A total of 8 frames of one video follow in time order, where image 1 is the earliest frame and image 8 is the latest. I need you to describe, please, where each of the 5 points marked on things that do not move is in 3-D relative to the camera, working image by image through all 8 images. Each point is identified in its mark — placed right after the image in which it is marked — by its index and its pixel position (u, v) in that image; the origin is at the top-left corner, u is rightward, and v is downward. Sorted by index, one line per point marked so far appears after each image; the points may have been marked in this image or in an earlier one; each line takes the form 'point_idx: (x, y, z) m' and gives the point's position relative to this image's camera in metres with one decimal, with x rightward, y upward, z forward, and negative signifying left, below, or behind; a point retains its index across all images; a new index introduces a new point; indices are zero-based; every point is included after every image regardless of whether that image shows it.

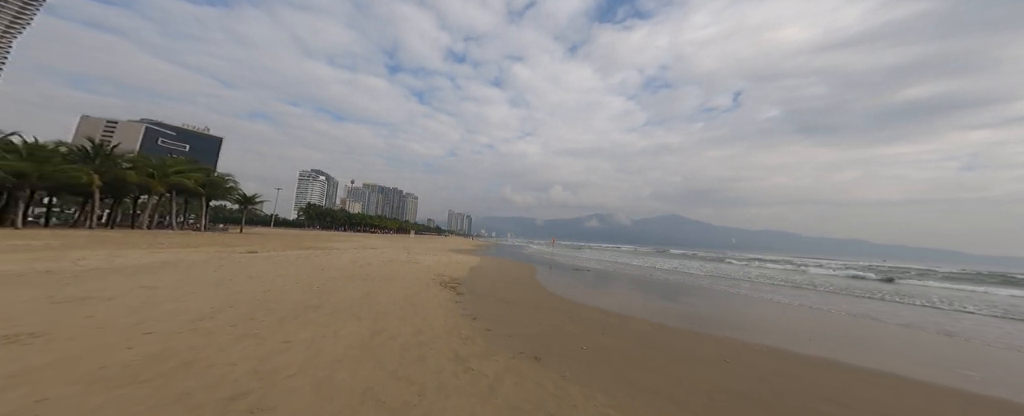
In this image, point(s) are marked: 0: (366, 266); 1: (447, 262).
0: (-6.4, -2.7, +12.7) m
1: (-4.4, -3.6, +18.5) m
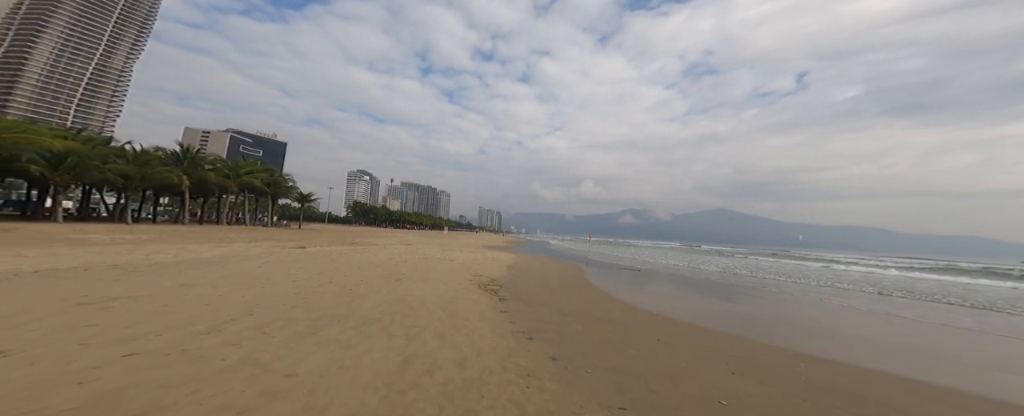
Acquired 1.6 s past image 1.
0: (-4.6, -2.5, +12.1) m
1: (-1.9, -3.3, +17.7) m
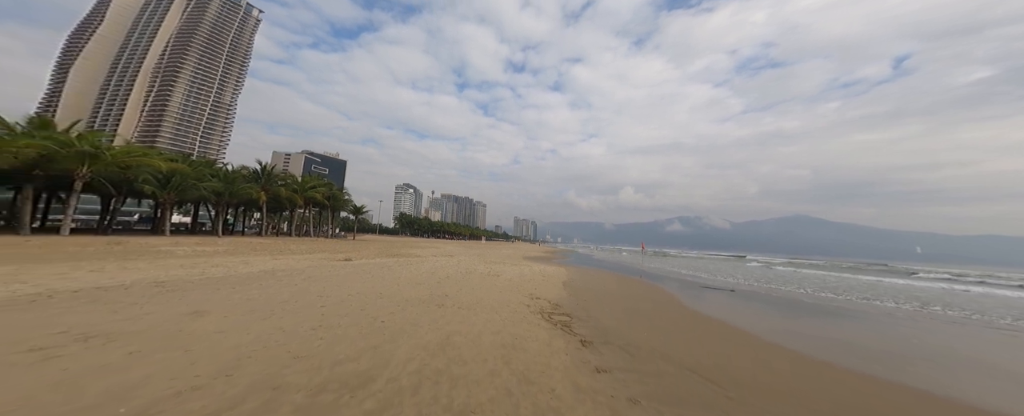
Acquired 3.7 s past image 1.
0: (-2.4, -2.8, +10.6) m
1: (+1.0, -3.7, +15.8) m
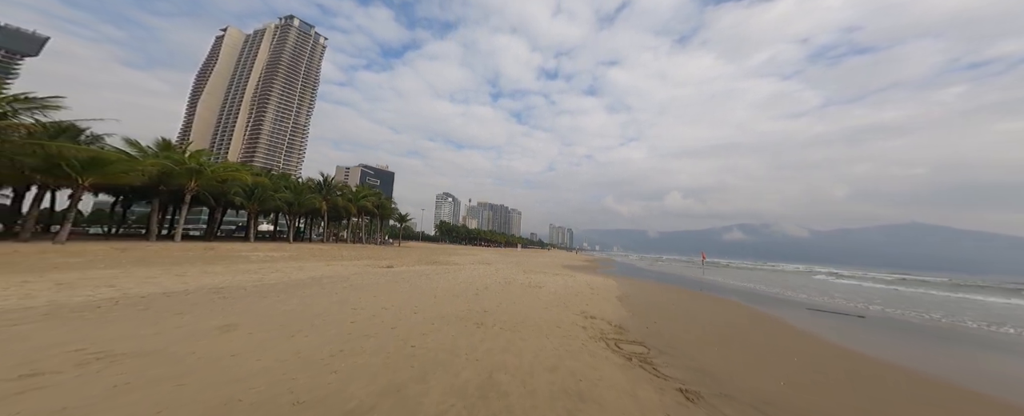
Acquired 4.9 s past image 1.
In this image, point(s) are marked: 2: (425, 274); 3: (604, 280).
0: (-0.8, -3.0, +9.7) m
1: (+3.2, -4.0, +14.4) m
2: (-3.8, -2.9, +12.2) m
3: (+6.1, -4.9, +19.5) m
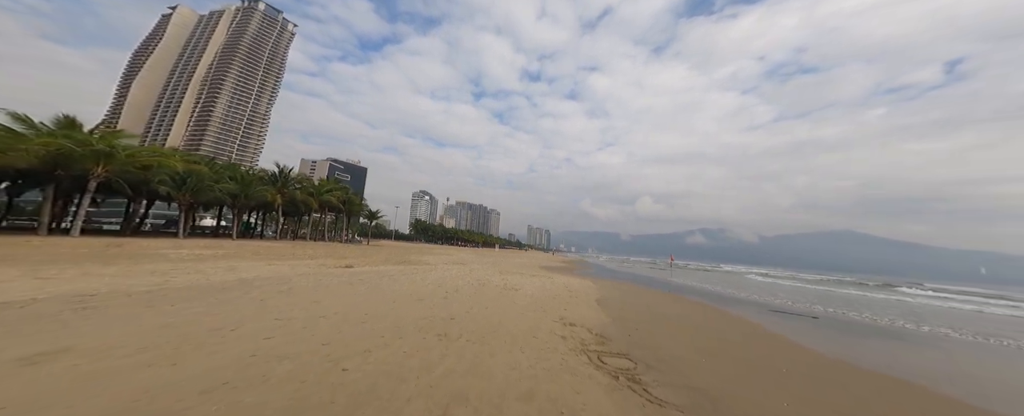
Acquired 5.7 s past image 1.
0: (-1.6, -2.8, +8.7) m
1: (+2.0, -3.9, +13.7) m
2: (-4.9, -2.6, +11.0) m
3: (+4.5, -4.9, +19.1) m
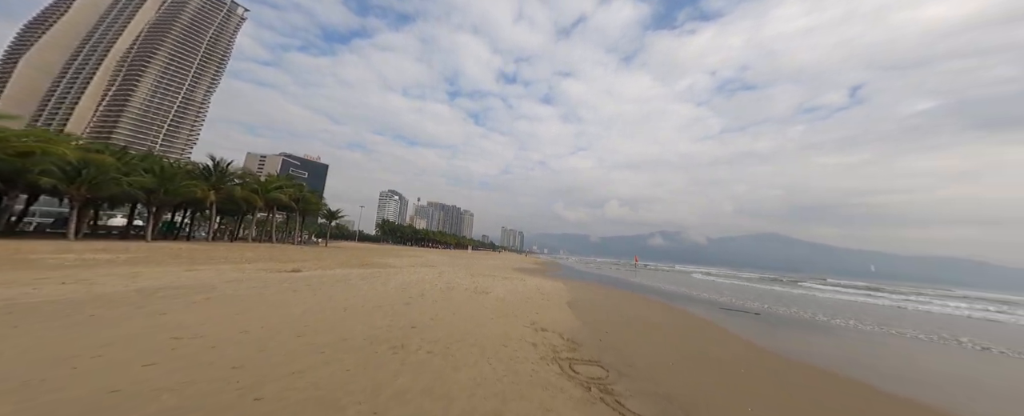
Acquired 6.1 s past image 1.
0: (-2.5, -2.8, +8.0) m
1: (+0.6, -4.0, +13.3) m
2: (-6.0, -2.5, +10.0) m
3: (+2.6, -5.0, +18.8) m
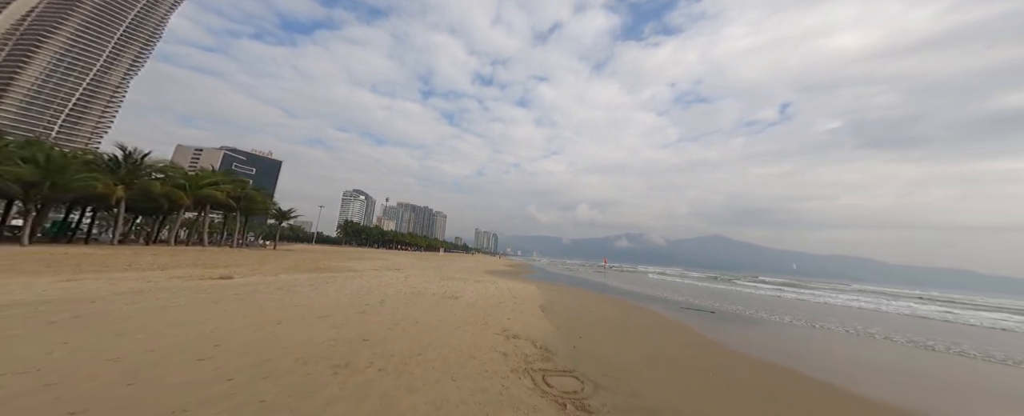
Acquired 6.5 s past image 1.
0: (-3.3, -2.7, +7.1) m
1: (-0.7, -3.9, +12.7) m
2: (-6.9, -2.4, +8.7) m
3: (+0.8, -5.0, +18.3) m
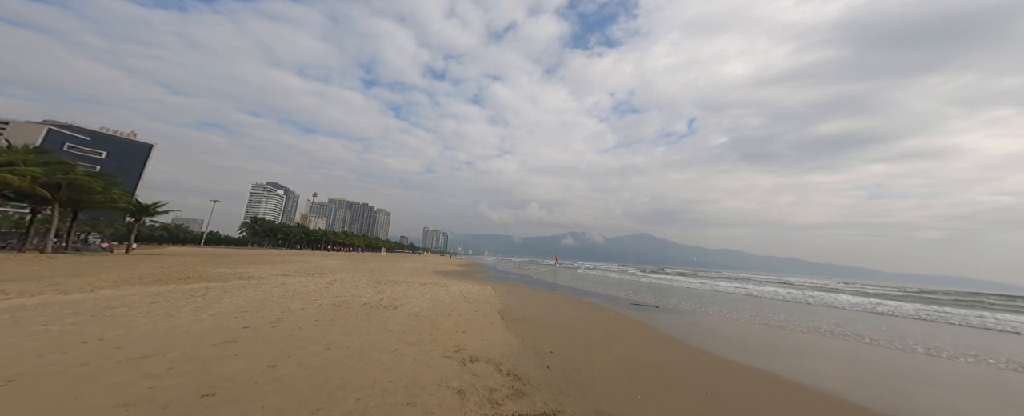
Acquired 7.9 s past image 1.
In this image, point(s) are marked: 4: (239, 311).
0: (-4.1, -2.3, +4.7) m
1: (-2.5, -3.5, +10.7) m
2: (-7.9, -2.0, +5.7) m
3: (-2.0, -4.6, +16.5) m
4: (-5.8, -2.2, +6.0) m
